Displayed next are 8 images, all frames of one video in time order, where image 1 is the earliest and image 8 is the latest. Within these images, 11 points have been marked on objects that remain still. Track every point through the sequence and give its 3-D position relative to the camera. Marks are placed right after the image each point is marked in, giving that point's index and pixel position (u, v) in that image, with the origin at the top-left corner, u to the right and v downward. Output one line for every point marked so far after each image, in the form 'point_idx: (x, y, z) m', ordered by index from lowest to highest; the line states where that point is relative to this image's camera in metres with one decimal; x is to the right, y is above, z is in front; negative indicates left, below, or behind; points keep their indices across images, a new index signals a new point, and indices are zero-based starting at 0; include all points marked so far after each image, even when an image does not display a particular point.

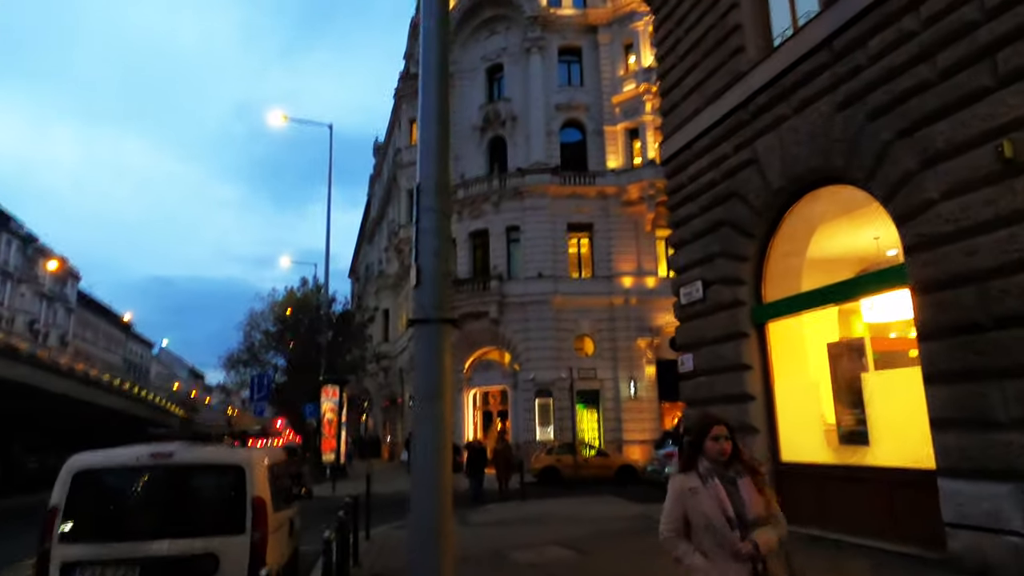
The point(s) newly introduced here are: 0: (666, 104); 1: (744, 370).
0: (+2.9, +3.5, +12.6) m
1: (+3.5, -1.2, +9.9) m
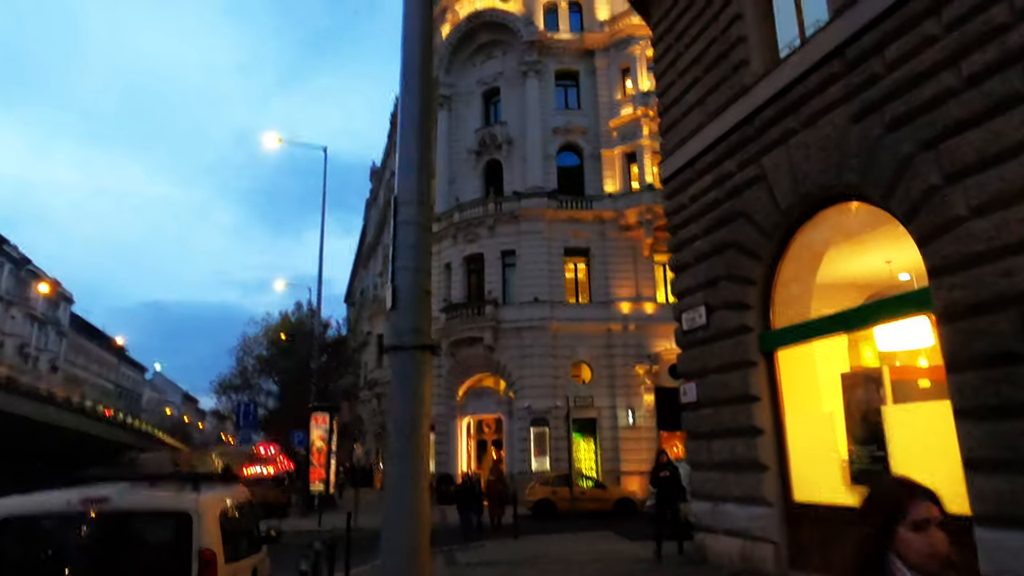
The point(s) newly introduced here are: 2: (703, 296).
0: (+2.8, +3.0, +12.1) m
1: (+3.4, -1.6, +9.2) m
2: (+3.0, -0.1, +10.5) m
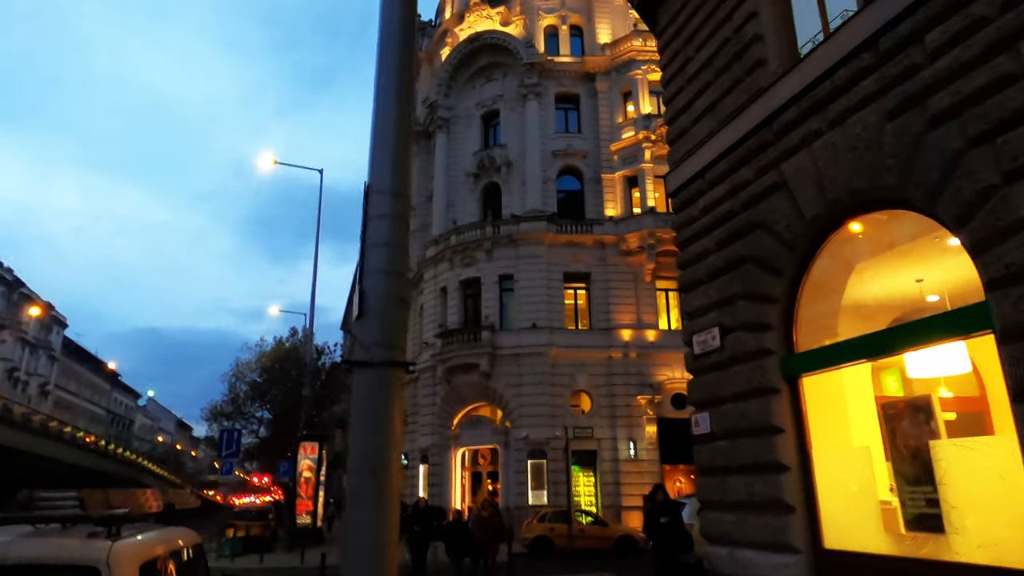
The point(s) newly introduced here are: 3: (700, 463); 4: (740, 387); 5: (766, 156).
0: (+2.7, +2.7, +11.3) m
1: (+3.3, -1.8, +8.3) m
2: (+2.9, -0.4, +9.5) m
3: (+2.7, -2.5, +9.6) m
4: (+3.0, -1.3, +8.8) m
5: (+3.4, +1.7, +8.8) m
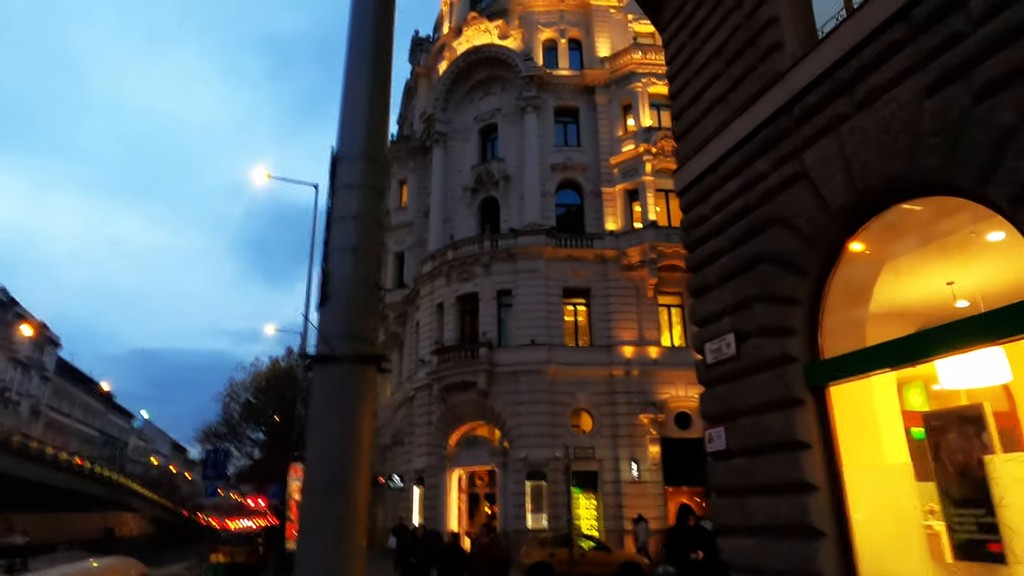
0: (+2.7, +2.6, +10.6) m
1: (+3.2, -1.8, +7.4) m
2: (+2.9, -0.4, +8.8) m
3: (+2.7, -2.6, +8.7) m
4: (+3.0, -1.3, +8.0) m
5: (+3.3, +1.7, +8.1) m
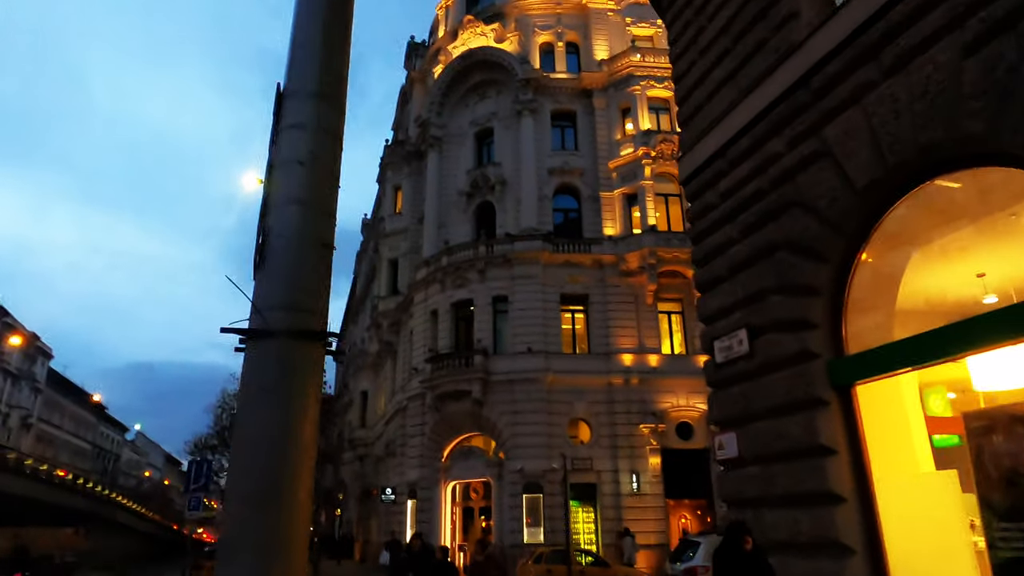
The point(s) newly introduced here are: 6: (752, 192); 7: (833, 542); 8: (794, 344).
0: (+2.6, +2.6, +9.9) m
1: (+3.1, -1.7, +6.6) m
2: (+2.8, -0.3, +8.0) m
3: (+2.6, -2.5, +7.9) m
4: (+2.9, -1.2, +7.3) m
5: (+3.2, +1.8, +7.4) m
6: (+2.9, +1.2, +8.1) m
7: (+3.1, -2.4, +6.4) m
8: (+3.0, -0.6, +7.2) m
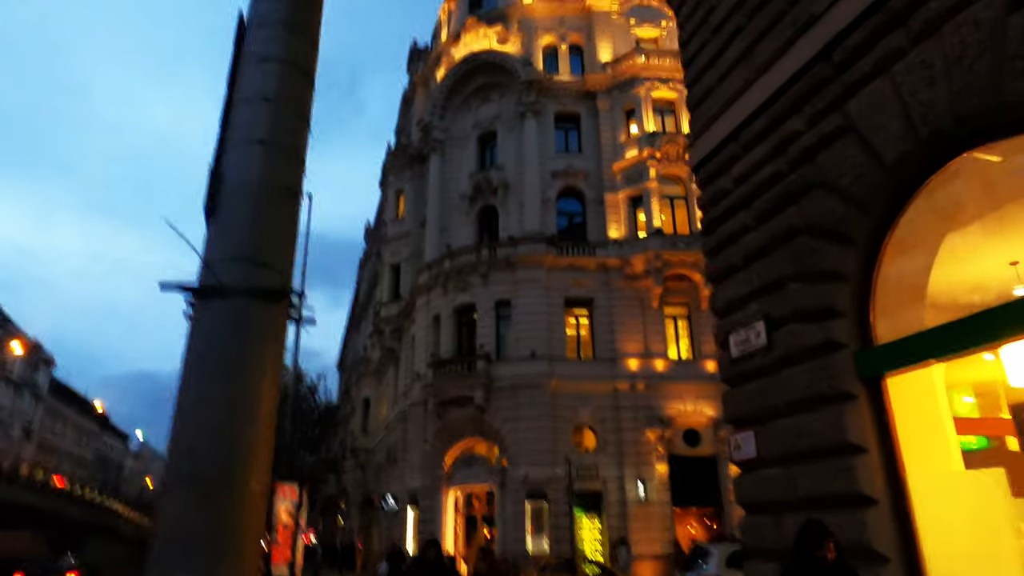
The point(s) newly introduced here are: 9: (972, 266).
0: (+2.6, +2.7, +9.4) m
1: (+3.1, -1.5, +6.1) m
2: (+2.8, -0.2, +7.5) m
3: (+2.6, -2.3, +7.4) m
4: (+2.9, -1.1, +6.7) m
5: (+3.2, +2.0, +6.9) m
6: (+2.9, +1.3, +7.6) m
7: (+3.1, -2.3, +5.9) m
8: (+3.0, -0.5, +6.6) m
9: (+4.2, +0.3, +6.0) m
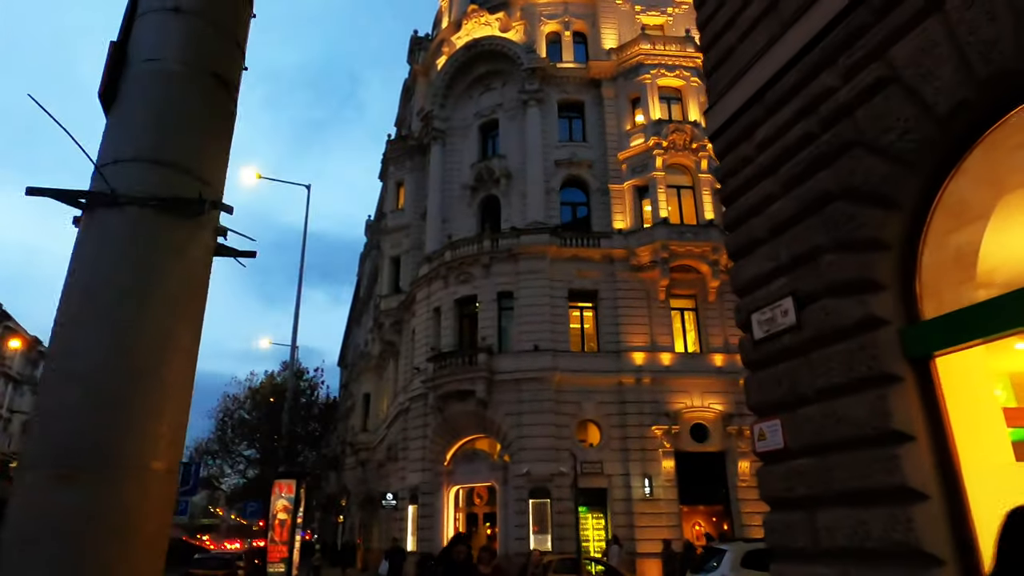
0: (+2.6, +3.0, +8.7) m
1: (+3.2, -1.3, +5.4) m
2: (+2.8, +0.1, +6.8) m
3: (+2.6, -2.1, +6.7) m
4: (+2.9, -0.8, +6.1) m
5: (+3.3, +2.2, +6.2) m
6: (+2.9, +1.5, +6.9) m
7: (+3.1, -2.0, +5.2) m
8: (+3.1, -0.2, +5.9) m
9: (+4.2, +0.5, +5.3) m
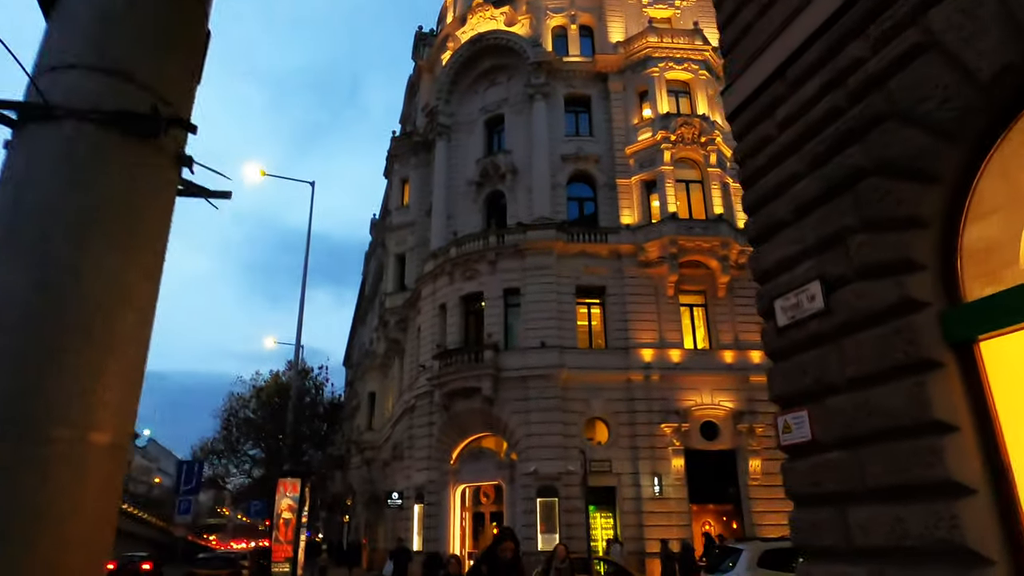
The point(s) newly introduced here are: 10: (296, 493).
0: (+2.7, +3.2, +8.3) m
1: (+3.3, -1.1, +5.0) m
2: (+2.9, +0.2, +6.4) m
3: (+2.7, -1.9, +6.3) m
4: (+3.0, -0.7, +5.7) m
5: (+3.3, +2.4, +5.8) m
6: (+3.0, +1.7, +6.5) m
7: (+3.2, -1.9, +4.8) m
8: (+3.1, 0.0, +5.6) m
9: (+4.3, +0.7, +4.9) m
10: (-6.1, -5.7, +18.7) m
